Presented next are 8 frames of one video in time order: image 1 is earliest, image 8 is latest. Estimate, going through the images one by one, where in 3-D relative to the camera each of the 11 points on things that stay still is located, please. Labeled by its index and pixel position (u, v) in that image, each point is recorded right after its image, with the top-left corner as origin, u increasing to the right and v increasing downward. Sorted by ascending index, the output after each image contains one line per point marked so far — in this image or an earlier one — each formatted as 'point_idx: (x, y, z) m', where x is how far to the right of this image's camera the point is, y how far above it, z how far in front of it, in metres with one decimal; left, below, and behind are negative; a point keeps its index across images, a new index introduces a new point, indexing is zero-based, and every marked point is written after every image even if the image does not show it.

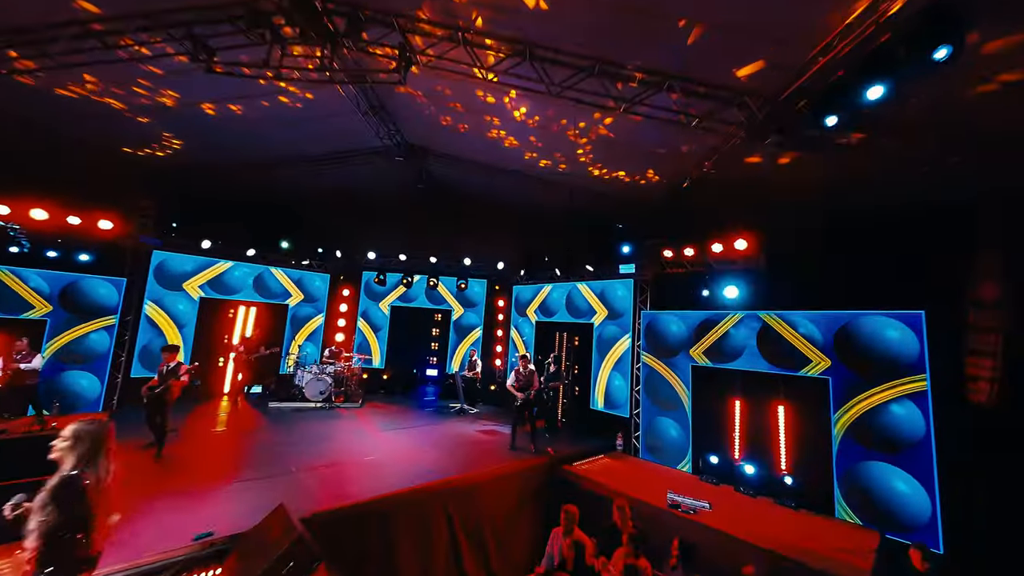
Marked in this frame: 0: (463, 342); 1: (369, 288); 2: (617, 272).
0: (-1.7, -1.9, +14.4) m
1: (-5.2, +0.1, +14.8) m
2: (+2.8, +0.4, +10.7) m
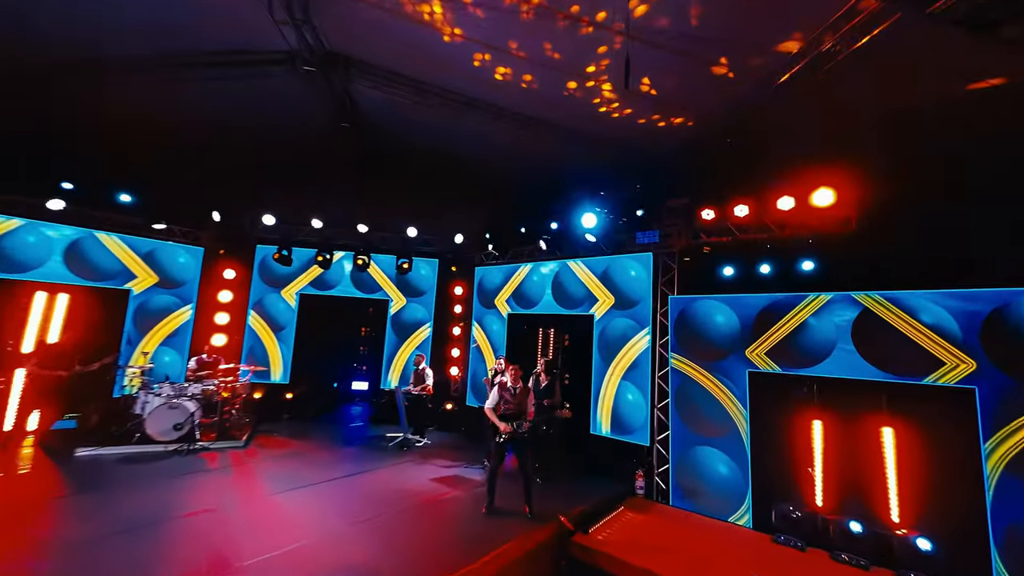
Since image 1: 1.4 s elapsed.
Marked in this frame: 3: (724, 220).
0: (-2.8, -1.5, +10.8) m
1: (-6.3, +0.5, +10.6) m
2: (+2.3, +0.8, +7.8) m
3: (+3.4, +1.1, +6.7) m
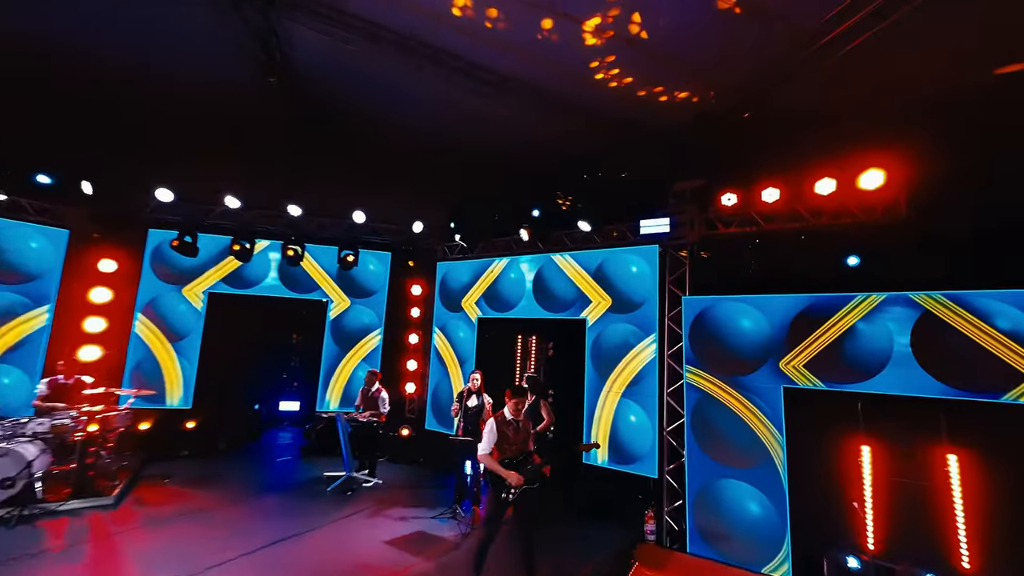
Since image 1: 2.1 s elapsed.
0: (-3.5, -1.5, +8.8) m
1: (-6.9, +0.6, +8.2) m
2: (+1.9, +0.8, +6.6) m
3: (+3.2, +1.1, +5.6) m
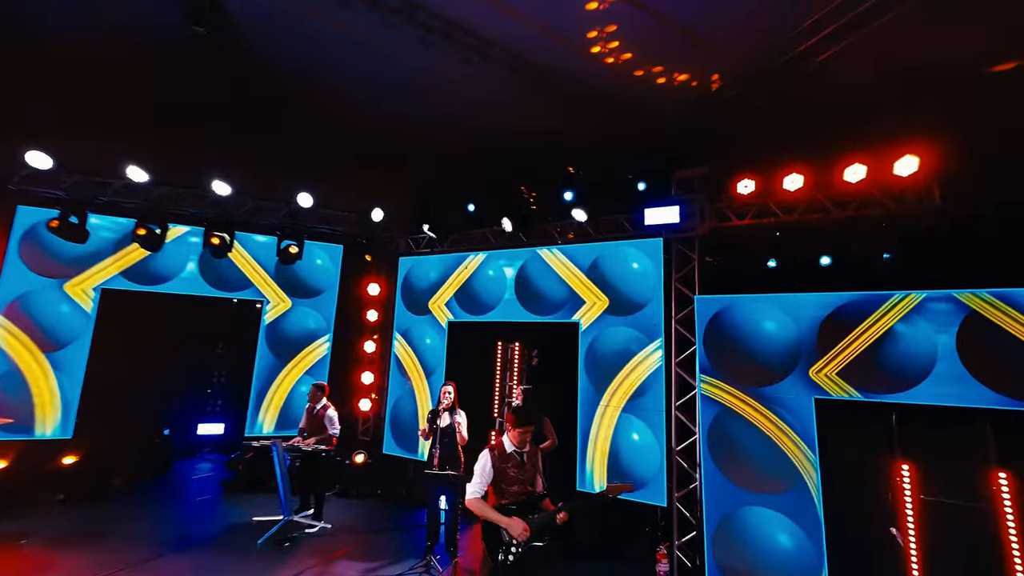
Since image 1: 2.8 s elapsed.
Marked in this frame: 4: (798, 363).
0: (-4.0, -1.5, +7.3) m
1: (-7.3, +0.7, +6.3) m
2: (+1.7, +0.8, +5.8) m
3: (+3.0, +1.1, +5.0) m
4: (+3.2, -0.8, +4.6) m
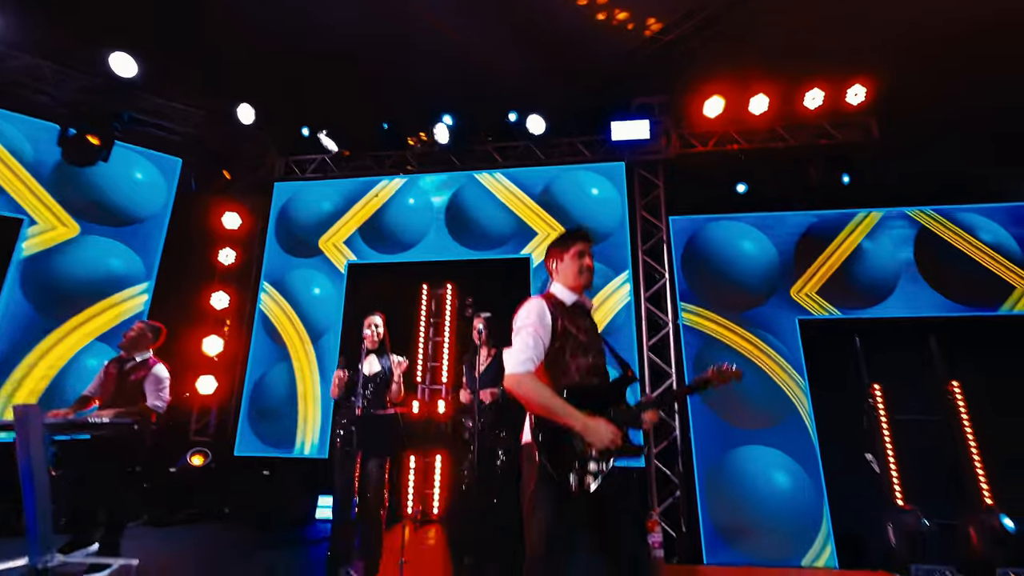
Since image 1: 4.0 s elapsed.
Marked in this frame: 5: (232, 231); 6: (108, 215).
0: (-5.0, -0.5, +4.5) m
1: (-7.7, +1.8, +2.7) m
2: (+1.0, +1.7, +5.1) m
3: (+2.5, +1.9, +4.7) m
4: (+2.7, 0.0, +4.2) m
5: (-3.6, +0.7, +5.3) m
6: (-4.8, +0.8, +4.9) m
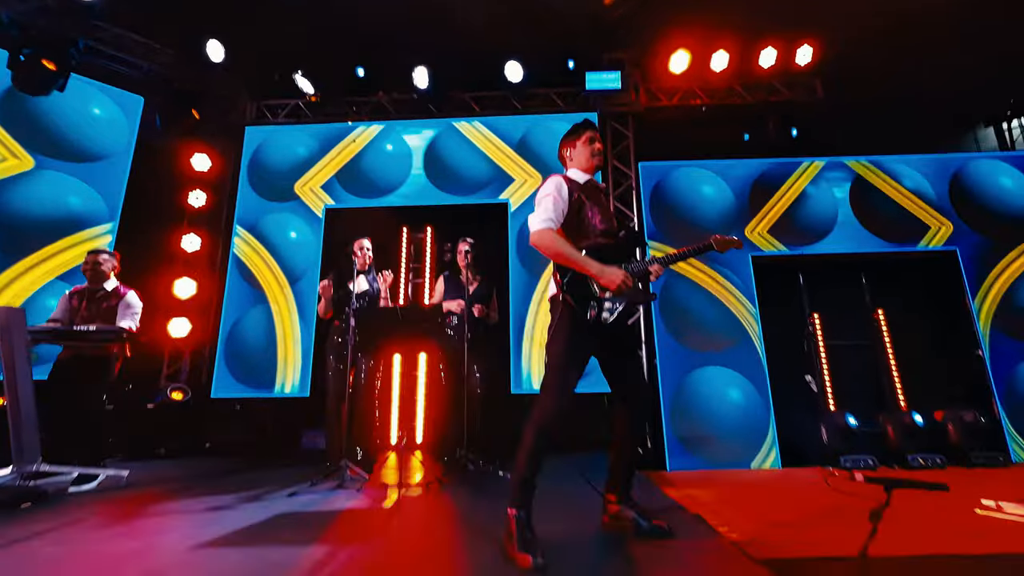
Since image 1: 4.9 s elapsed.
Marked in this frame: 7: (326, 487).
0: (-5.2, +0.2, +4.3) m
1: (-7.8, +2.4, +2.2) m
2: (+0.7, +2.4, +5.3) m
3: (+2.2, +2.6, +5.1) m
4: (+2.5, +0.7, +4.7) m
5: (-3.9, +1.4, +5.2) m
6: (-5.0, +1.5, +4.7) m
7: (-1.4, -1.4, +2.9) m
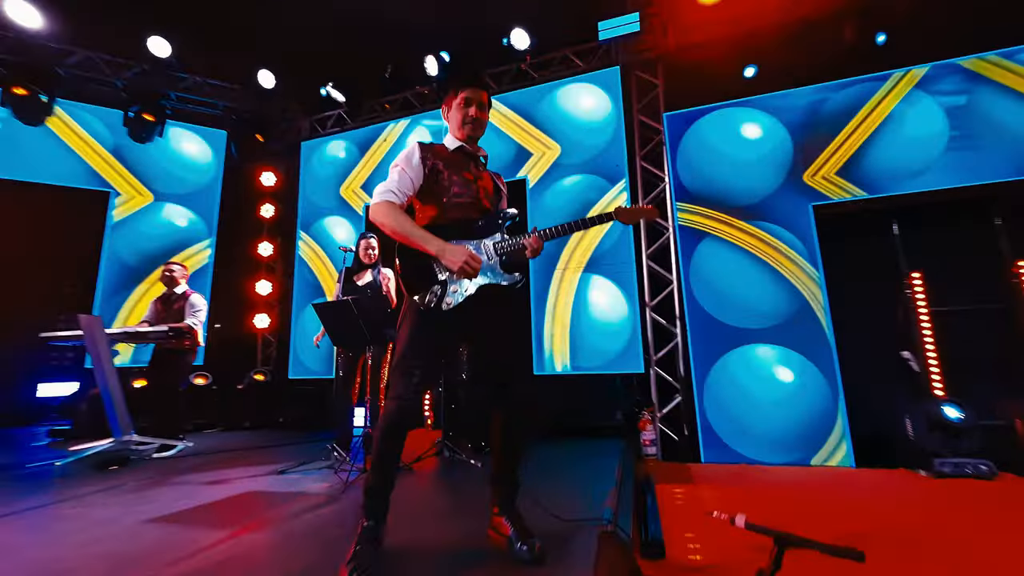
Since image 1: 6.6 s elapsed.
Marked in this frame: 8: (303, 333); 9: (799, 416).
0: (-4.9, 0.0, +5.6) m
1: (-8.1, +2.0, +4.2) m
2: (+0.8, +2.6, +4.8) m
3: (+2.3, +3.0, +4.2) m
4: (+2.5, +1.1, +3.8) m
5: (-3.5, +1.4, +6.0) m
6: (-4.7, +1.4, +5.8) m
7: (-1.5, -1.4, +3.2) m
8: (-2.7, -0.6, +5.4) m
9: (+2.5, -1.1, +3.6) m
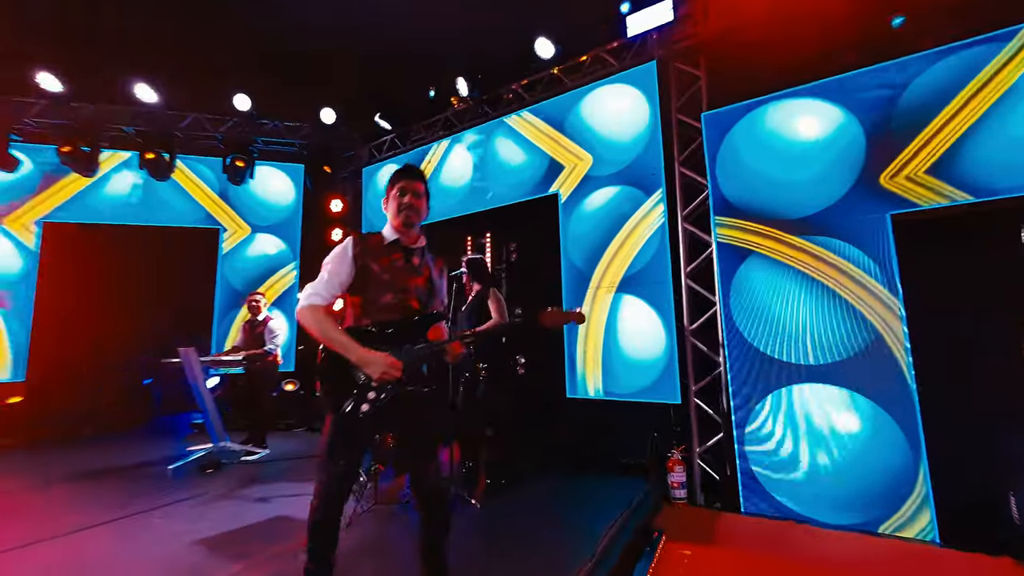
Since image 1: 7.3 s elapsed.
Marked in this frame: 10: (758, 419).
0: (-4.2, -0.3, +6.6) m
1: (-7.7, +1.5, +5.9) m
2: (+1.1, +2.4, +4.4) m
3: (+2.3, +2.8, +3.5) m
4: (+2.6, +0.9, +3.1) m
5: (-2.8, +1.2, +6.6) m
6: (-4.0, +1.1, +6.8) m
7: (-1.4, -1.7, +3.6) m
8: (-2.0, -0.8, +6.0) m
9: (+2.5, -1.3, +3.0) m
10: (+2.0, -1.1, +3.3) m
